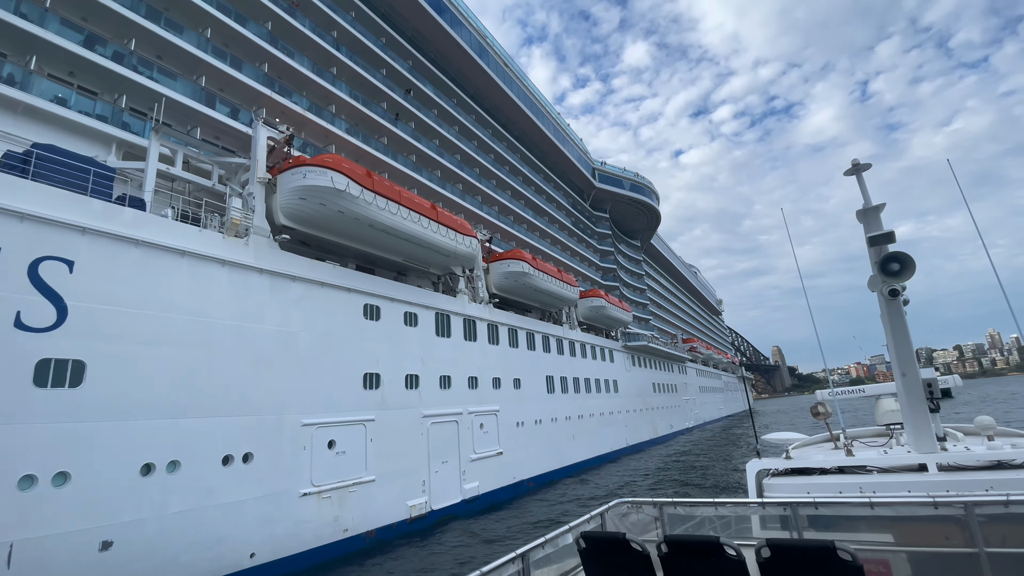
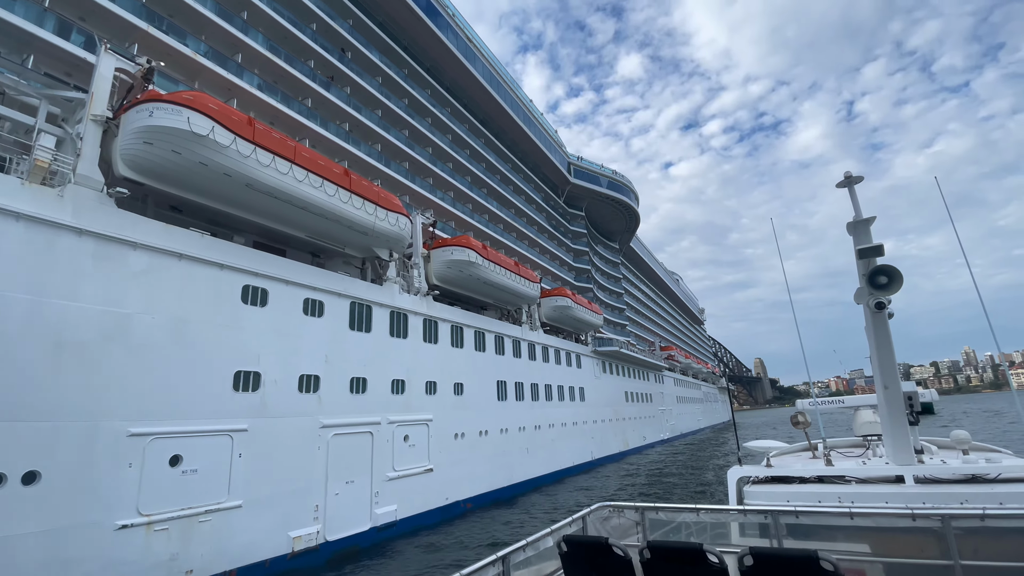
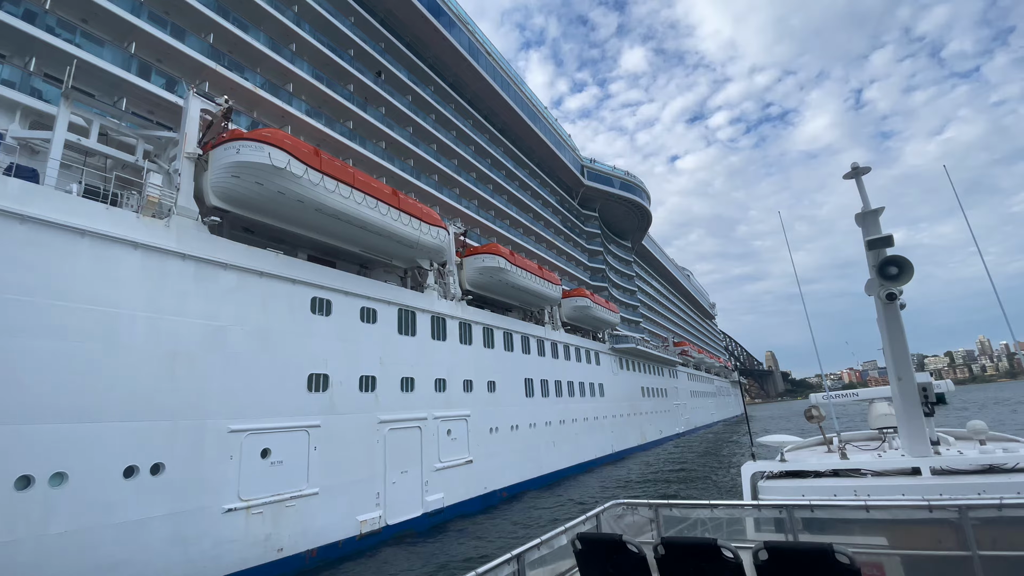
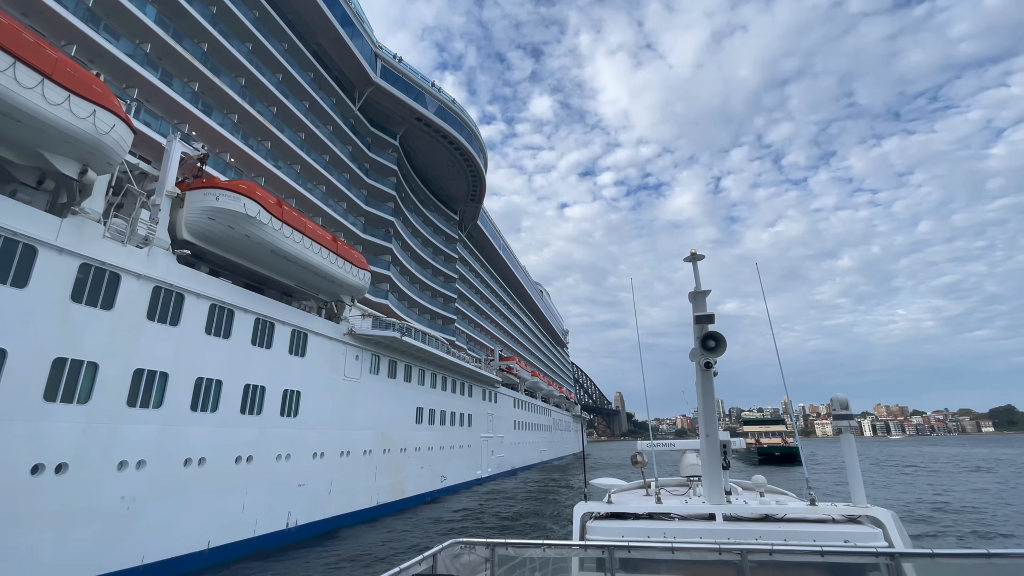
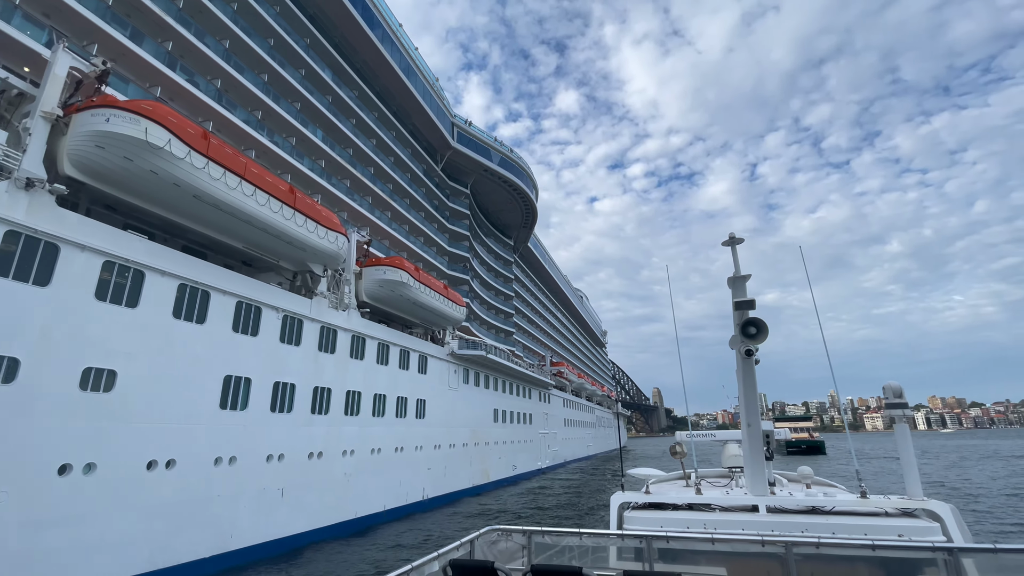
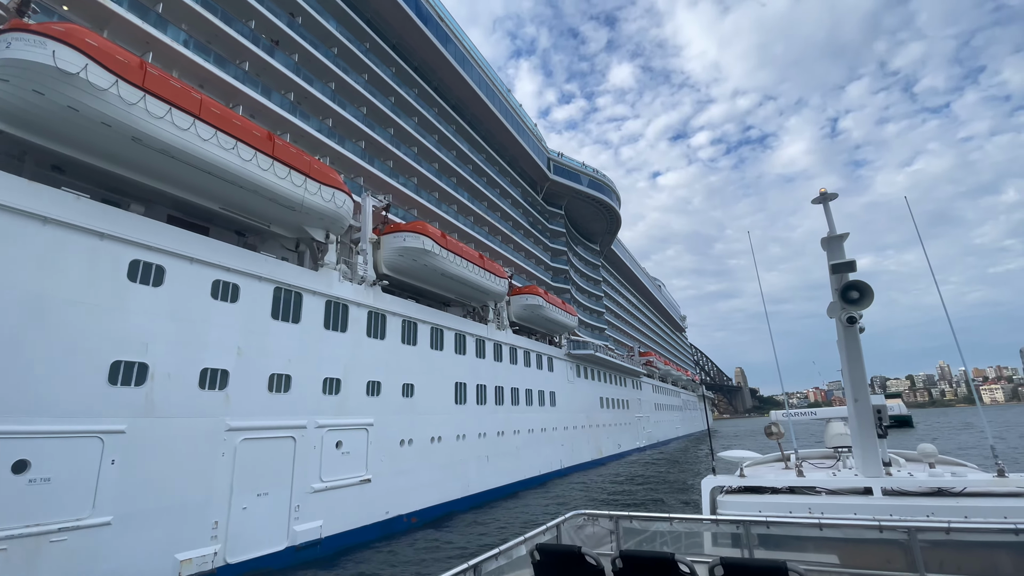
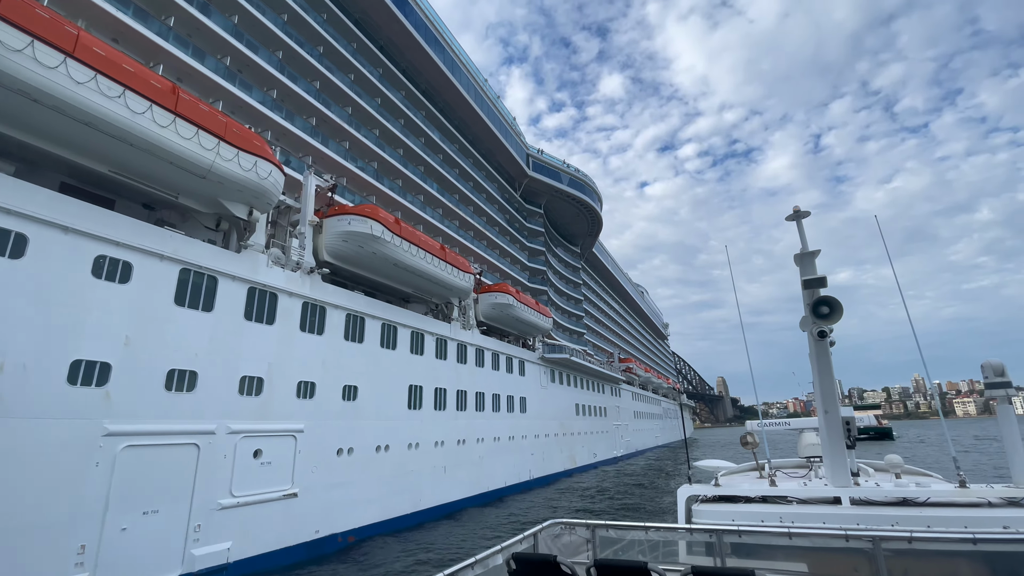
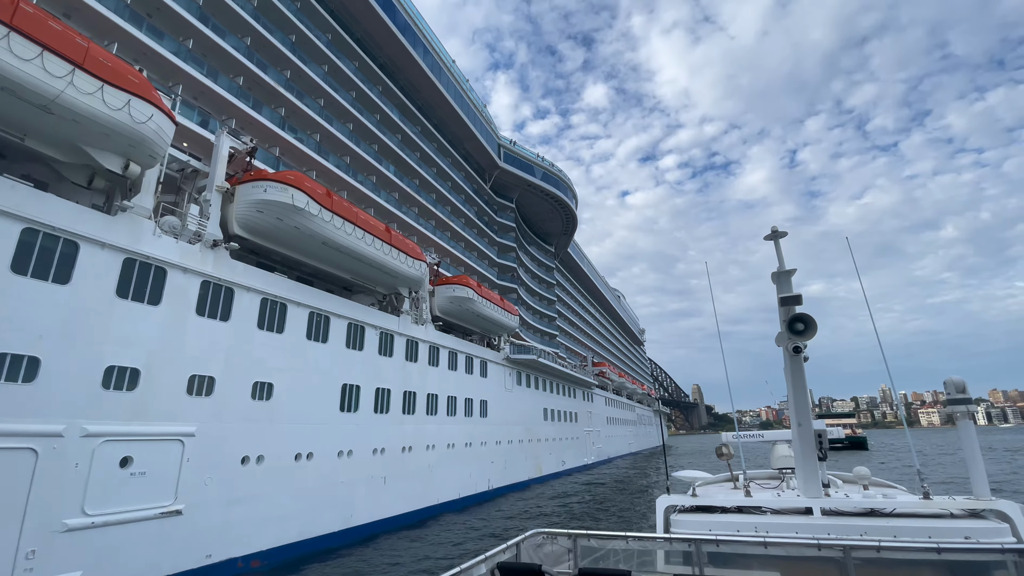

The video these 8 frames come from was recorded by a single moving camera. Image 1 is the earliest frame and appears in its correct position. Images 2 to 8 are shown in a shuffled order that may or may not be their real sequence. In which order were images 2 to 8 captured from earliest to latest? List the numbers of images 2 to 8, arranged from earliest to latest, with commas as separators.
3, 2, 6, 7, 8, 5, 4
